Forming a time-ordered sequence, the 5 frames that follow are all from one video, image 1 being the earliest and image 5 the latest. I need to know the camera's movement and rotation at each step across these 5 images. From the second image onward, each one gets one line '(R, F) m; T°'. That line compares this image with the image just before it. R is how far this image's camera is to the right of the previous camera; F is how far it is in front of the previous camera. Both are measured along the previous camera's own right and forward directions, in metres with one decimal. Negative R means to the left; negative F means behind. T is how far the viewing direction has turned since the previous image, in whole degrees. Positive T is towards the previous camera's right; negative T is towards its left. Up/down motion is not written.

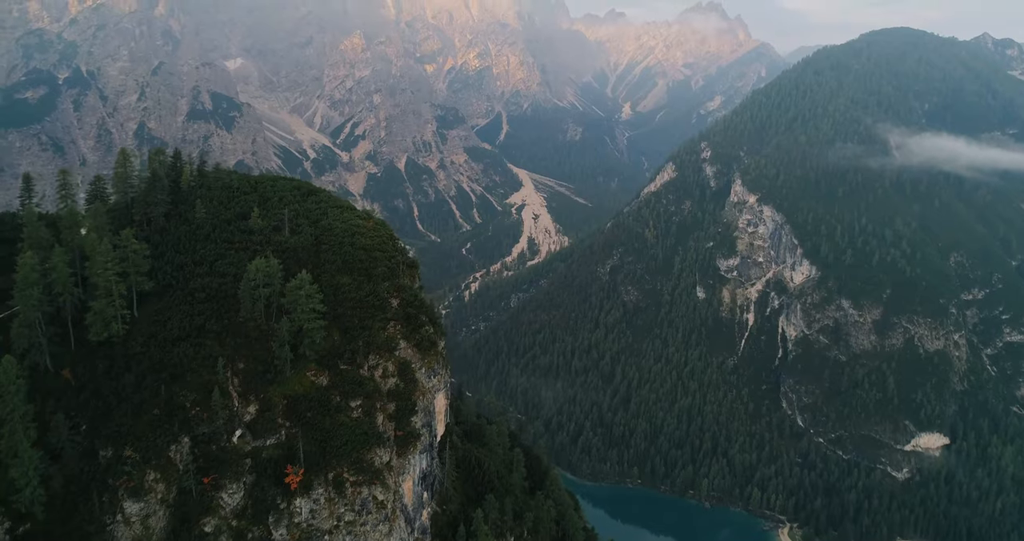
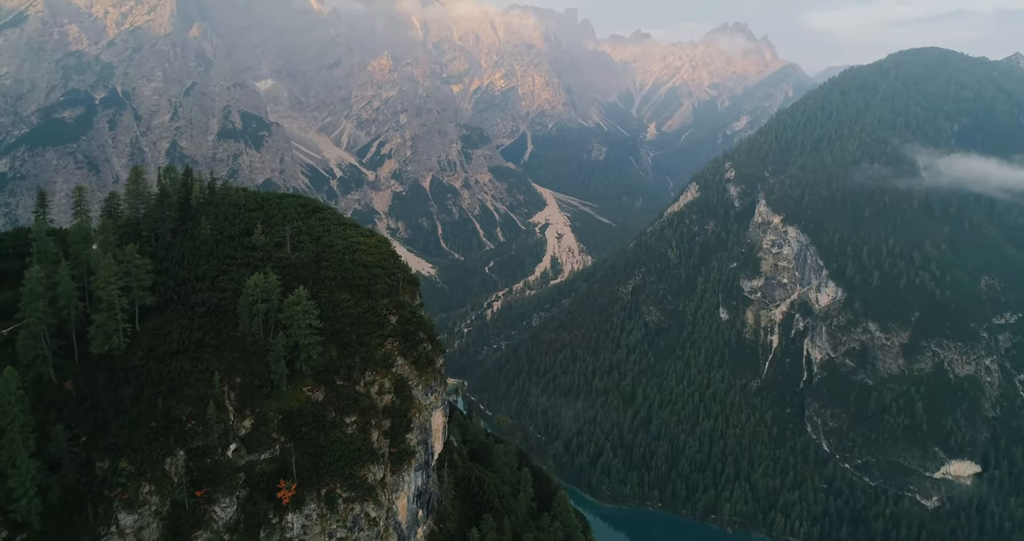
(+0.8, 0.0) m; -2°
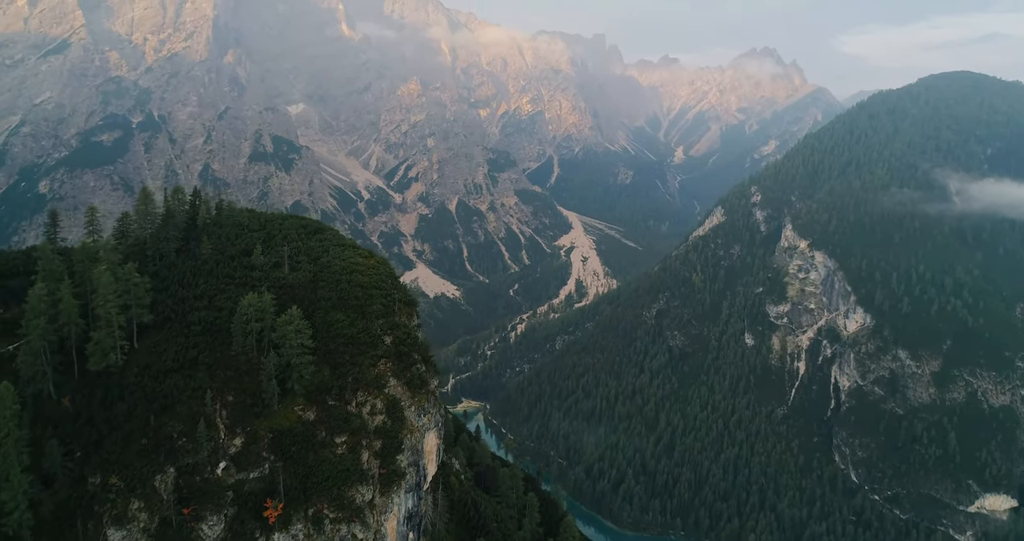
(+1.0, 0.0) m; -2°
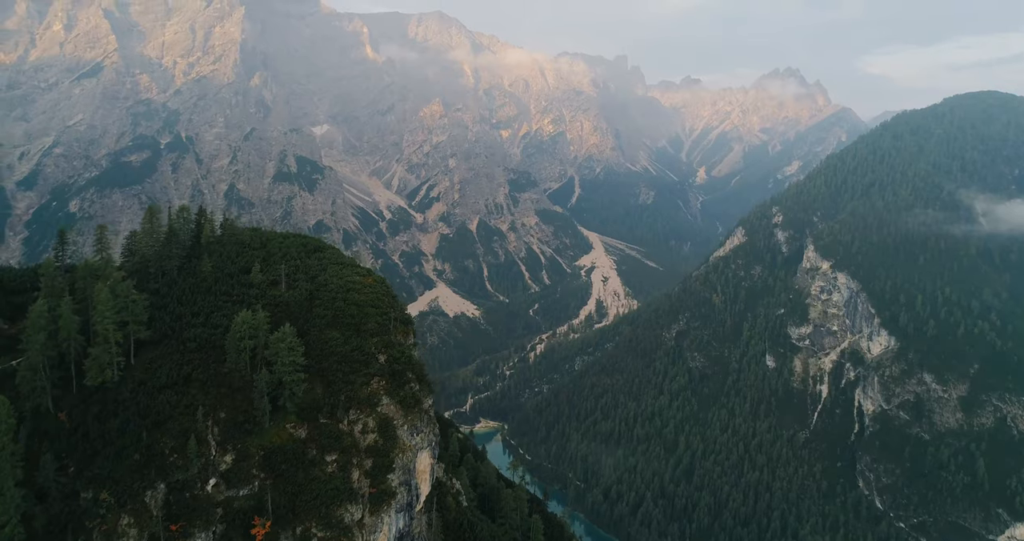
(+0.9, 0.0) m; -1°
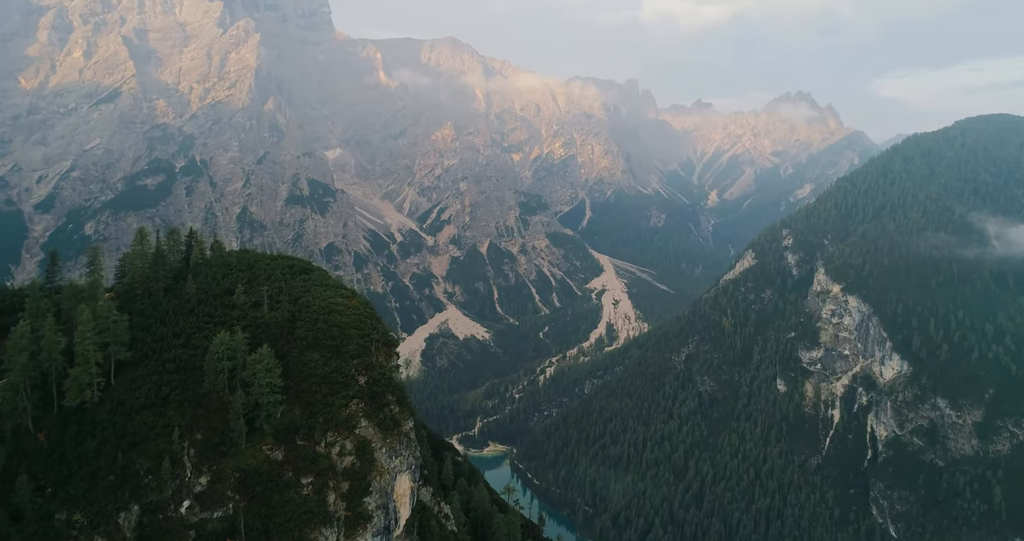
(+1.1, -0.2) m; -1°
